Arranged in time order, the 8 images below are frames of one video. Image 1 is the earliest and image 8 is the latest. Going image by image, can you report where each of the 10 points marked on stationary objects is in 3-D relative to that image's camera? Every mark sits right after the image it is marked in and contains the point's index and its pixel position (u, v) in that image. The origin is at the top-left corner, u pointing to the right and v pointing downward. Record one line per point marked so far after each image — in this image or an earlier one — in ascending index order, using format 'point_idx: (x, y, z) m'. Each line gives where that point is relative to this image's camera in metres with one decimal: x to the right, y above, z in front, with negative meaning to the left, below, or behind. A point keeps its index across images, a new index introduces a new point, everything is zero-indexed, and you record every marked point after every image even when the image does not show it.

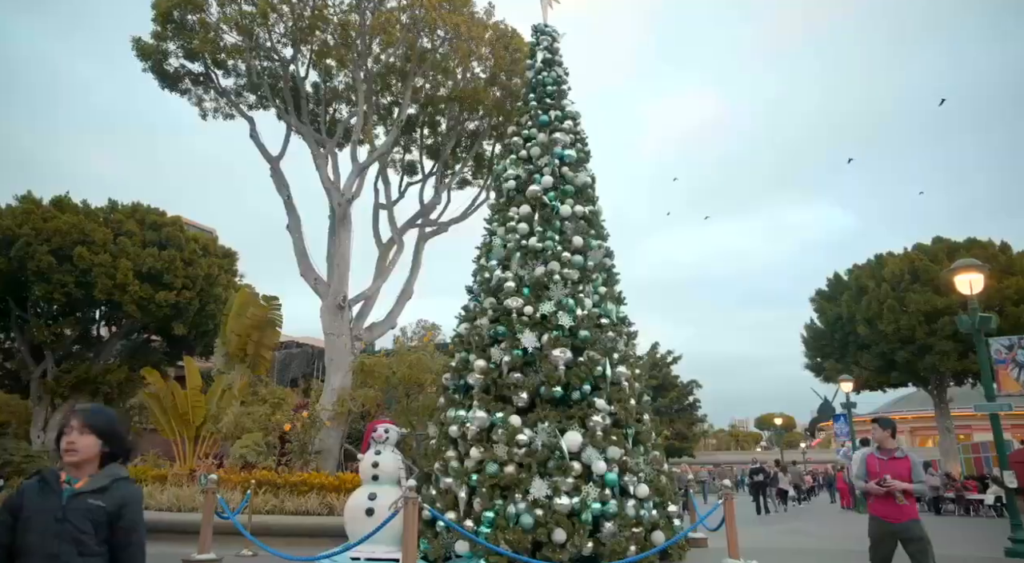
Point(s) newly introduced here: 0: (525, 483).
0: (+0.1, -1.8, +5.5) m
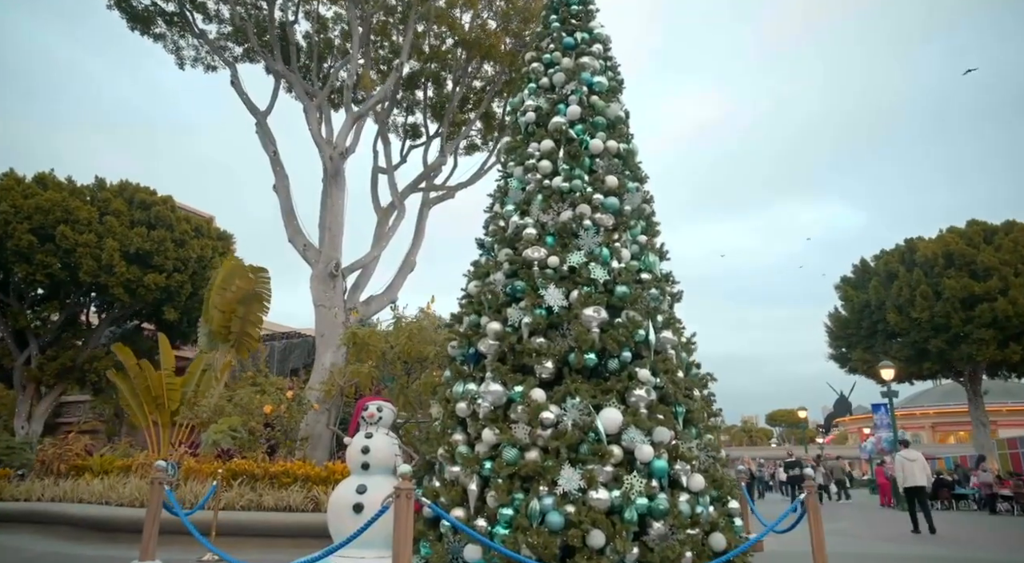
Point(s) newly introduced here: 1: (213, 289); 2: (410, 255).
0: (+0.3, -1.3, +4.4) m
1: (-5.0, -0.1, +10.7) m
2: (-1.6, +0.4, +10.3) m
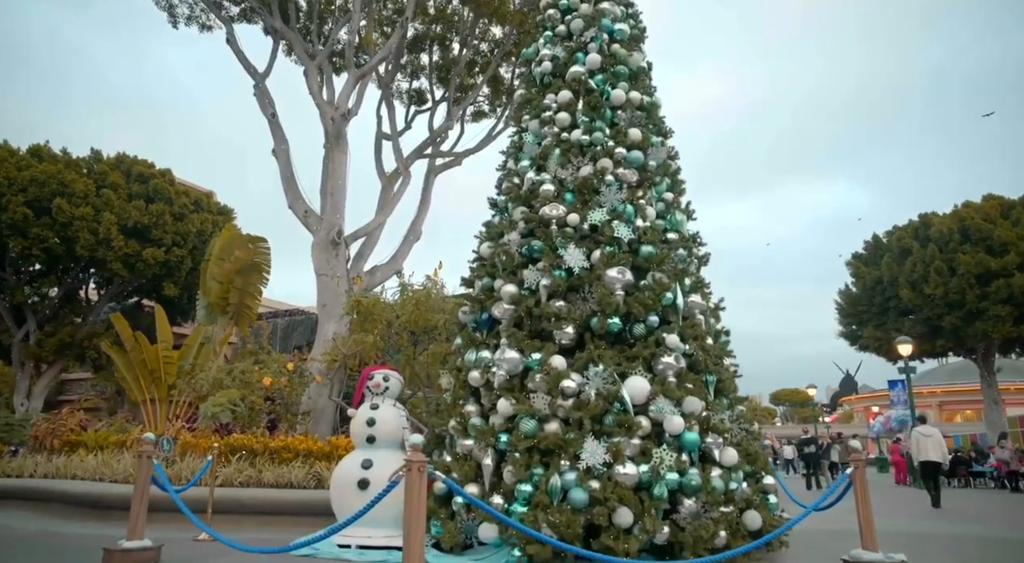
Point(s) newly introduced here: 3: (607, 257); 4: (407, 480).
0: (+0.4, -1.0, +4.0) m
1: (-4.9, +0.4, +10.4) m
2: (-1.5, +0.9, +9.9) m
3: (+0.7, +0.2, +4.6) m
4: (-0.5, -0.9, +3.0) m
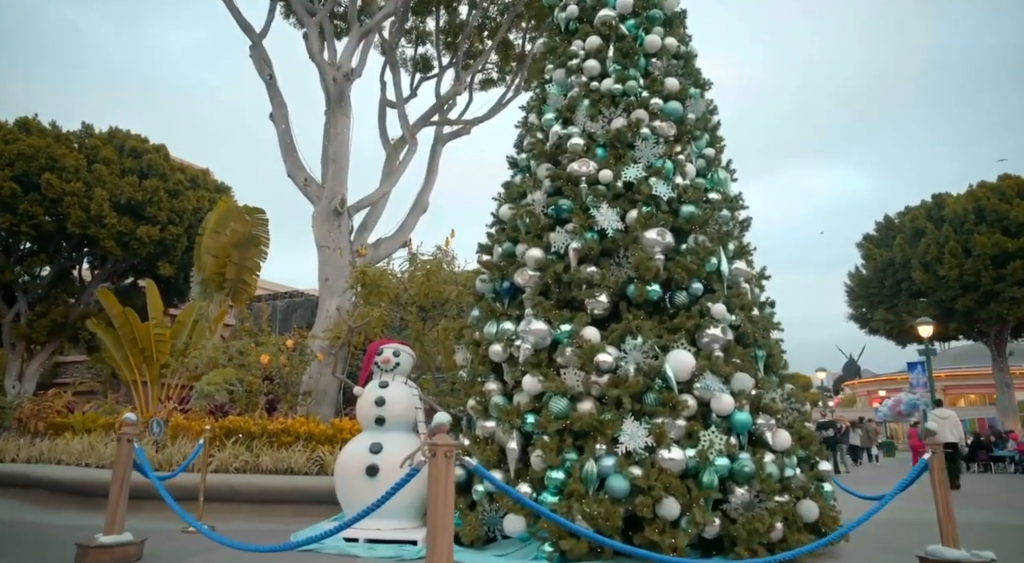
0: (+0.6, -0.8, +3.6) m
1: (-4.7, +0.7, +9.8) m
2: (-1.3, +1.3, +9.4) m
3: (+0.9, +0.4, +4.1) m
4: (-0.3, -0.7, +2.5) m
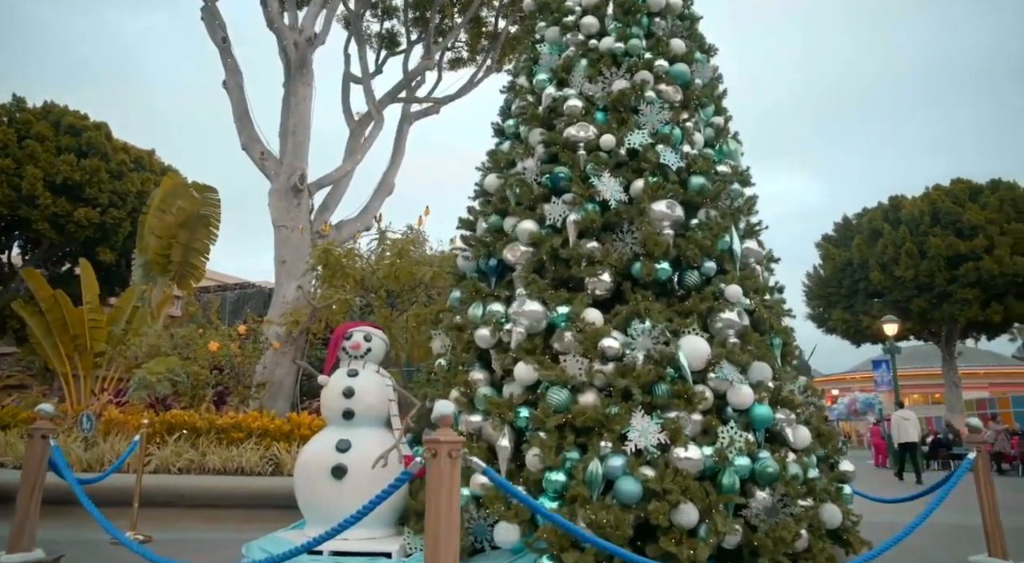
0: (+0.5, -0.7, +3.1) m
1: (-5.1, +1.0, +9.0) m
2: (-1.7, +1.4, +8.8) m
3: (+0.8, +0.5, +3.7) m
4: (-0.3, -0.6, +2.0) m
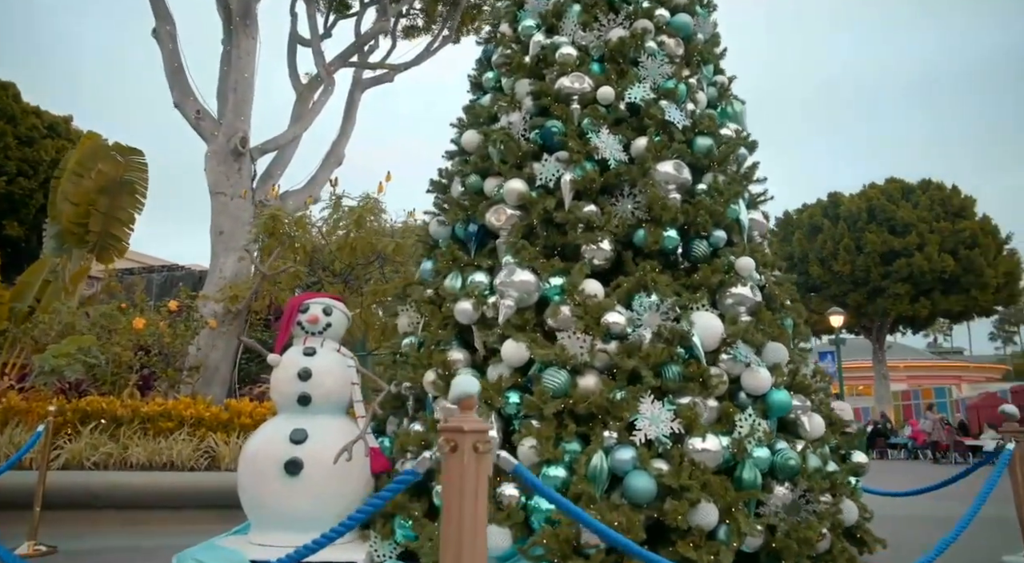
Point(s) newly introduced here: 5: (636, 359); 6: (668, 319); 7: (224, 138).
0: (+0.5, -0.5, +2.7) m
1: (-5.6, +1.3, +8.1) m
2: (-2.2, +1.7, +8.1) m
3: (+0.7, +0.7, +3.3) m
4: (-0.2, -0.4, +1.5) m
5: (+0.5, -0.3, +2.8) m
6: (+0.7, -0.2, +2.9) m
7: (-3.9, +1.8, +8.7) m
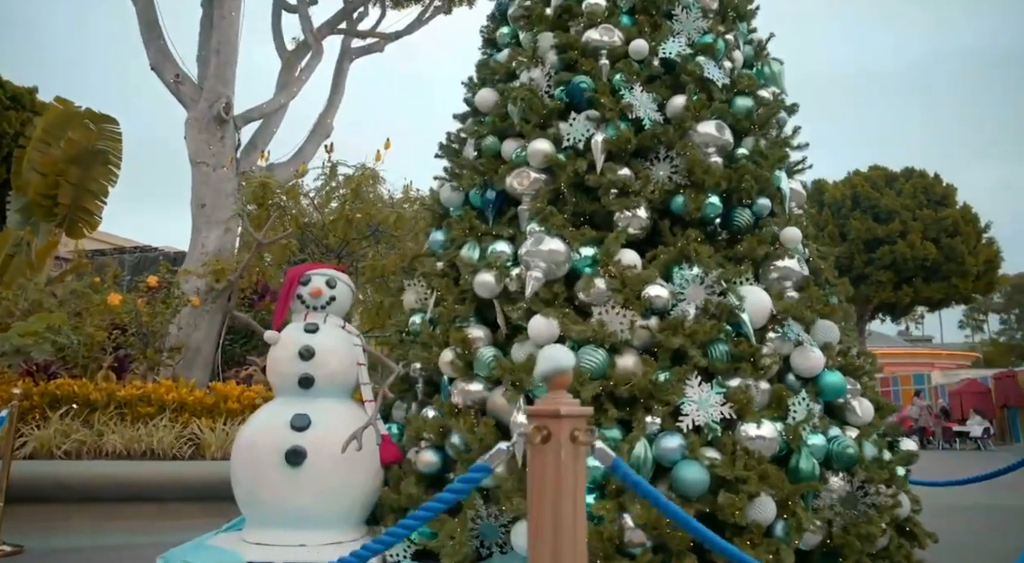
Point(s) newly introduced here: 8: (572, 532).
0: (+0.6, -0.4, +2.4) m
1: (-5.7, +1.6, +7.5) m
2: (-2.2, +2.0, +7.7) m
3: (+0.9, +0.8, +3.0) m
4: (0.0, -0.3, +1.2) m
5: (+0.7, -0.2, +2.5) m
6: (+0.8, -0.1, +2.7) m
7: (-4.0, +2.1, +8.2) m
8: (0.0, -0.5, +1.2) m
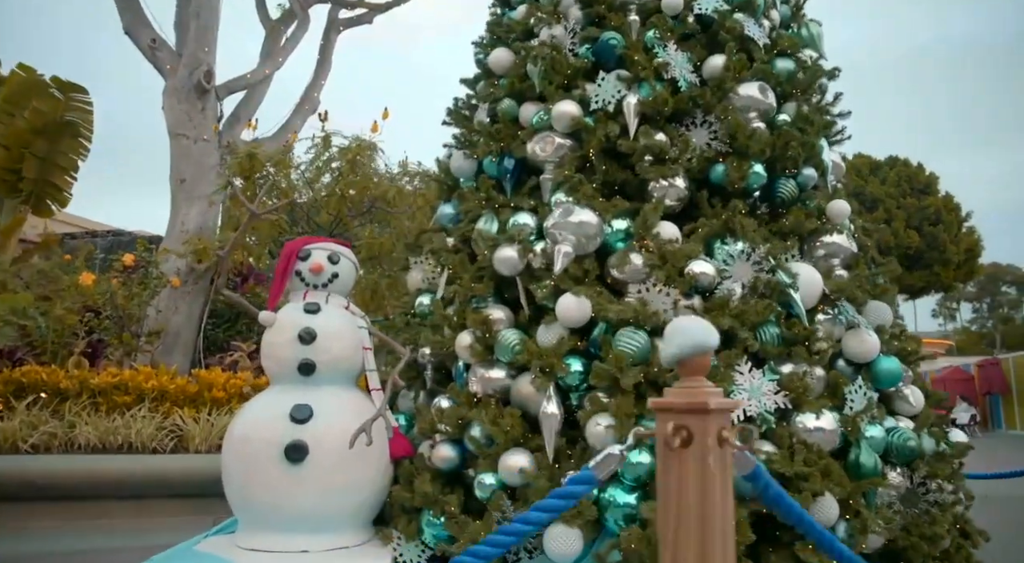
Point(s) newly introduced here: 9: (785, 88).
0: (+0.7, -0.3, +2.2) m
1: (-5.7, +1.8, +7.0) m
2: (-2.3, +2.2, +7.3) m
3: (+1.0, +0.9, +2.7) m
4: (+0.1, -0.3, +1.0) m
5: (+0.8, -0.1, +2.3) m
6: (+0.9, 0.0, +2.4) m
7: (-4.0, +2.3, +7.8) m
8: (+0.2, -0.4, +0.9) m
9: (+1.2, +0.9, +2.8) m
